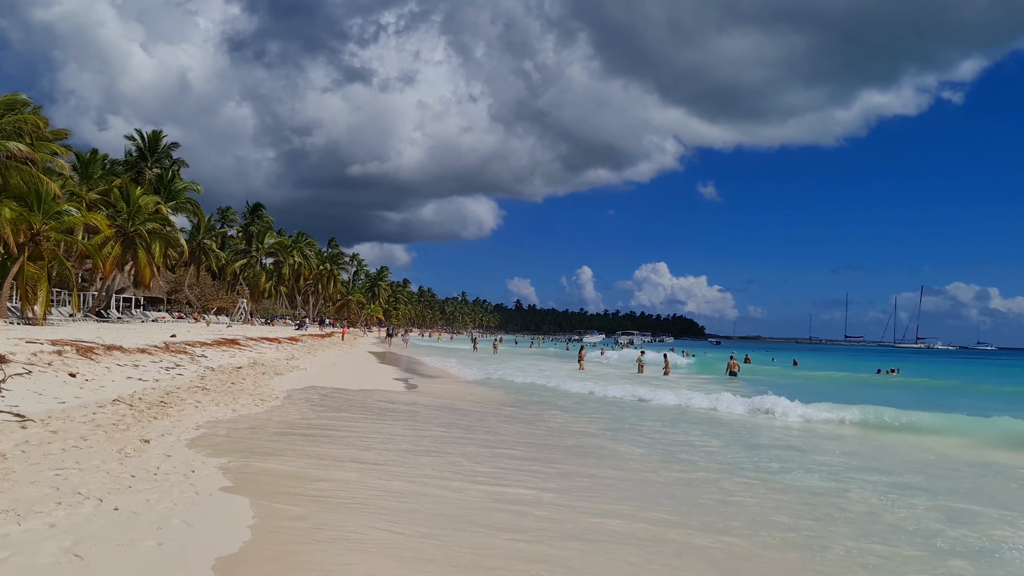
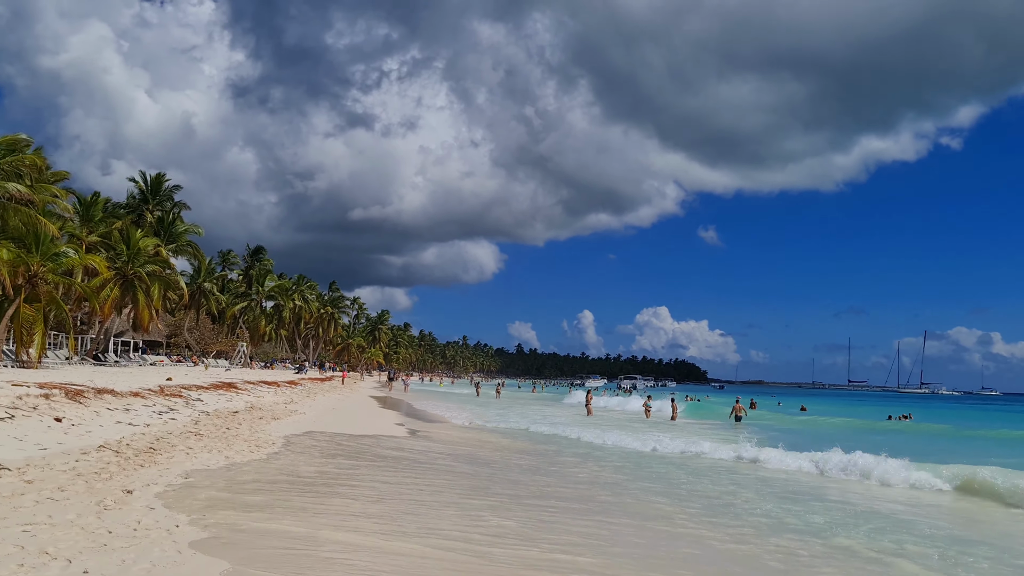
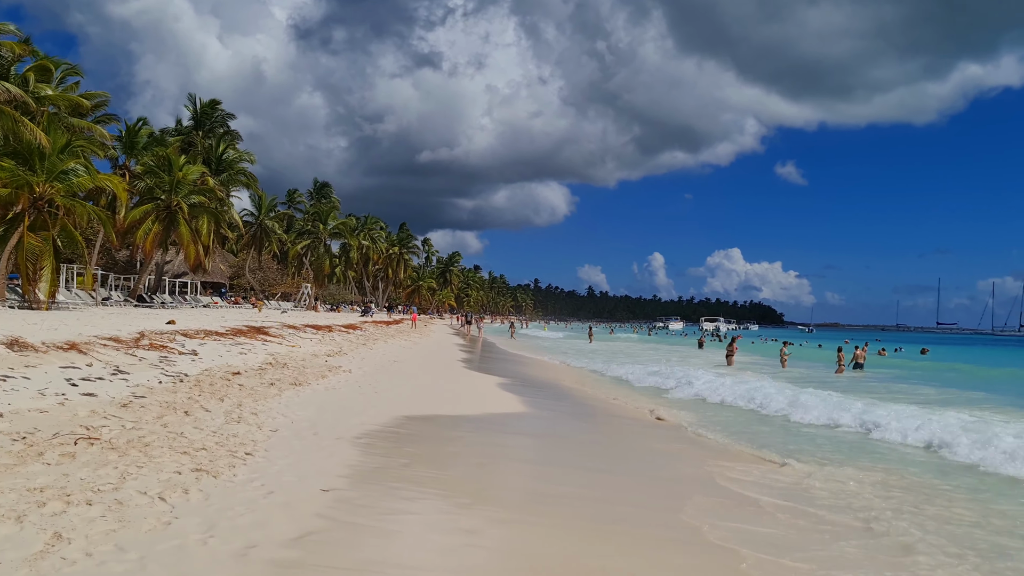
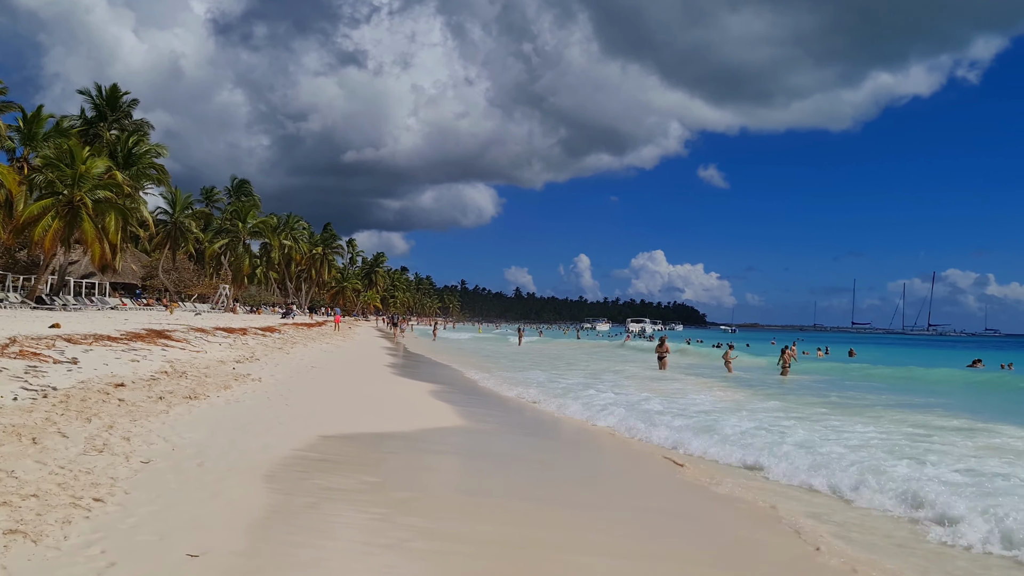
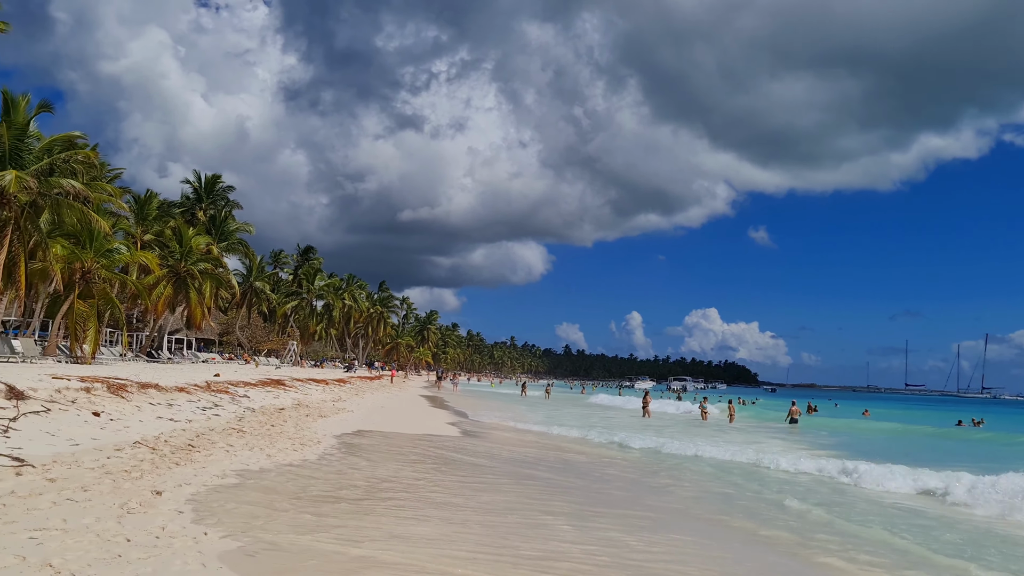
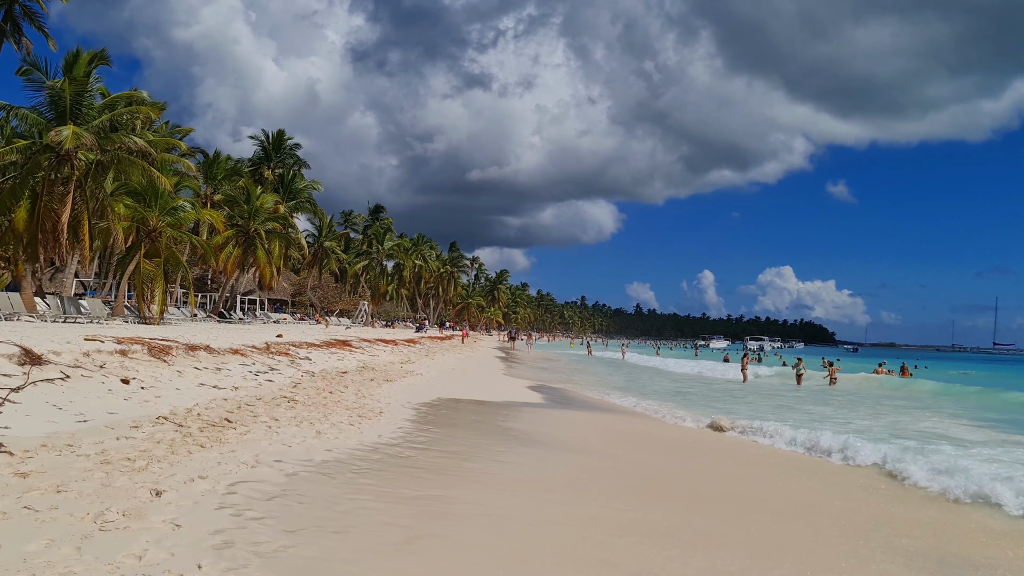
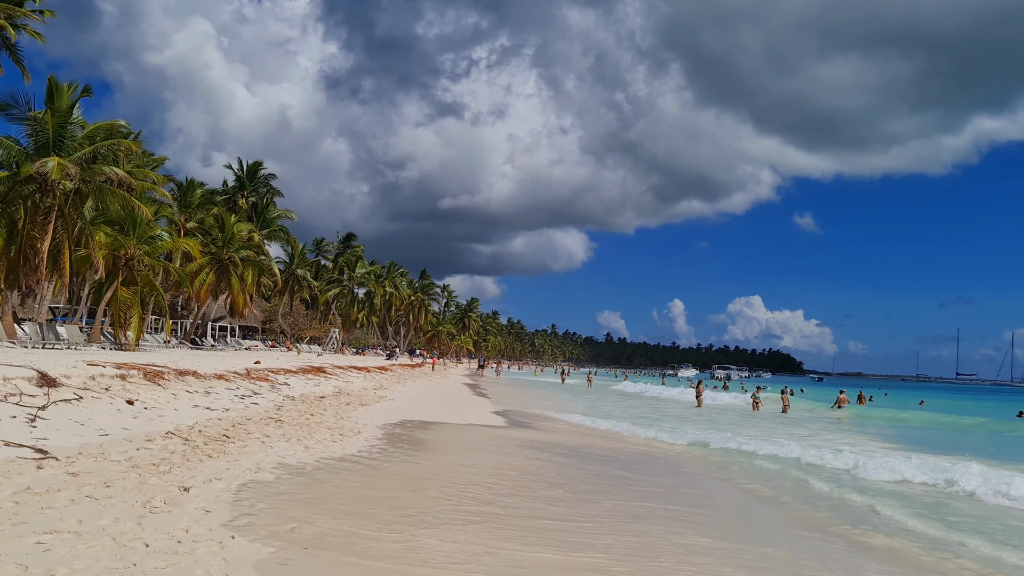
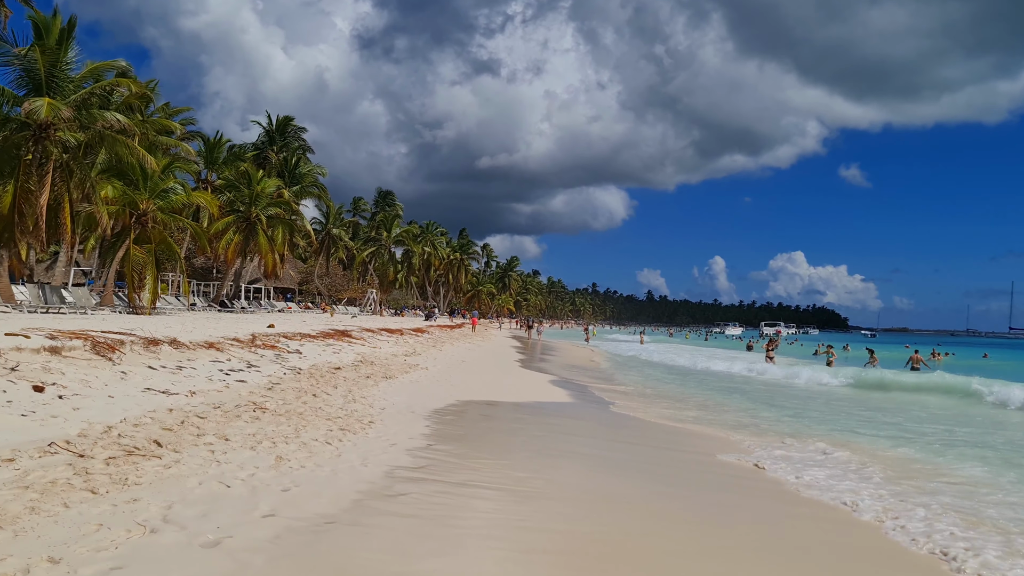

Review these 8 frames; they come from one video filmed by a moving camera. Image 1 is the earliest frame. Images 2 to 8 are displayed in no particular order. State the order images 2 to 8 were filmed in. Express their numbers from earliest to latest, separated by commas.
2, 5, 7, 6, 8, 3, 4
